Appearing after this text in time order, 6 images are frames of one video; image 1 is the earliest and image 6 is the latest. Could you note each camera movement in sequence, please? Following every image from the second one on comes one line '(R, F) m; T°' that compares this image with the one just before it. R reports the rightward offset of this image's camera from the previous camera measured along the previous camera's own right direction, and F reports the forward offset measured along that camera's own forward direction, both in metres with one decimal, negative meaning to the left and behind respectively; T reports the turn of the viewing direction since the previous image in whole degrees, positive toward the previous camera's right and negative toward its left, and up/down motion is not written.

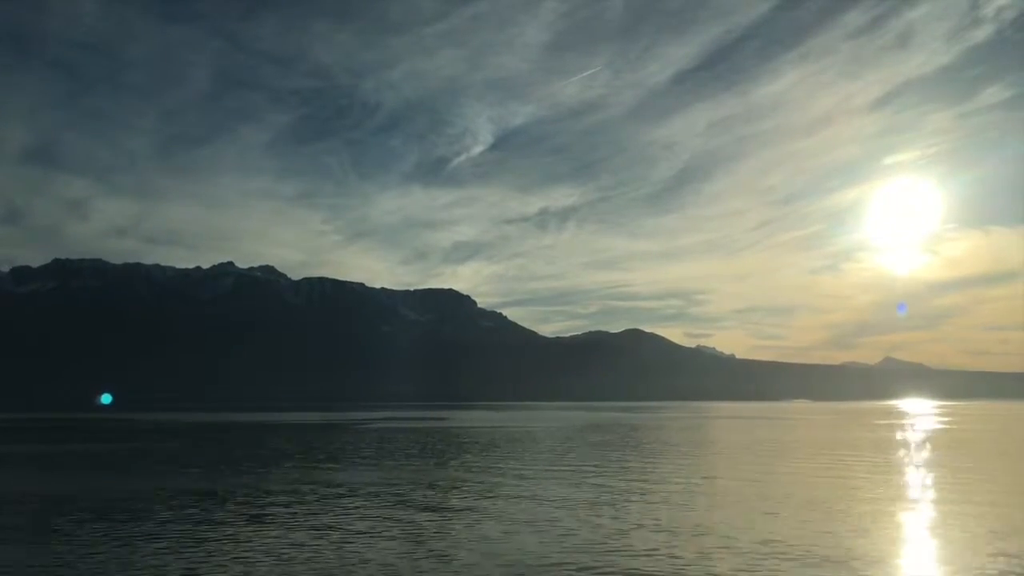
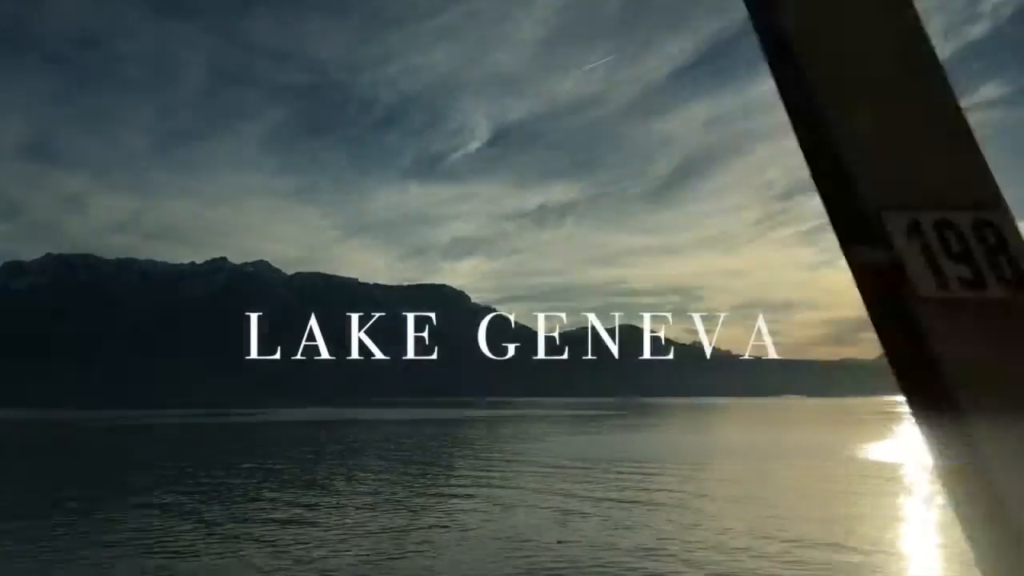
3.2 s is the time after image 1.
(-9.8, -4.3) m; +1°
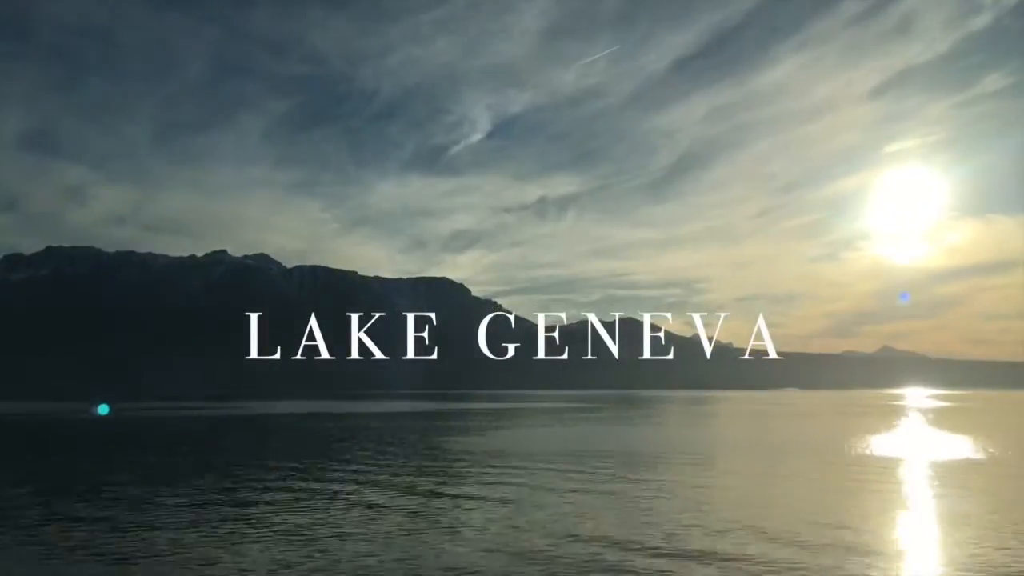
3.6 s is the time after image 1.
(+4.8, +1.1) m; 0°
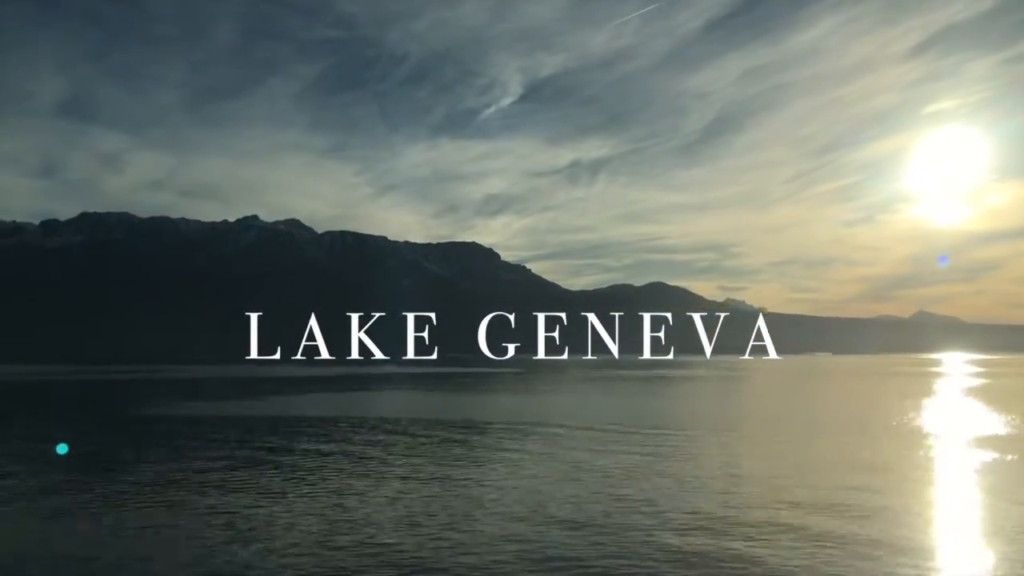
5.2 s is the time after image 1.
(+1.6, +2.8) m; -2°
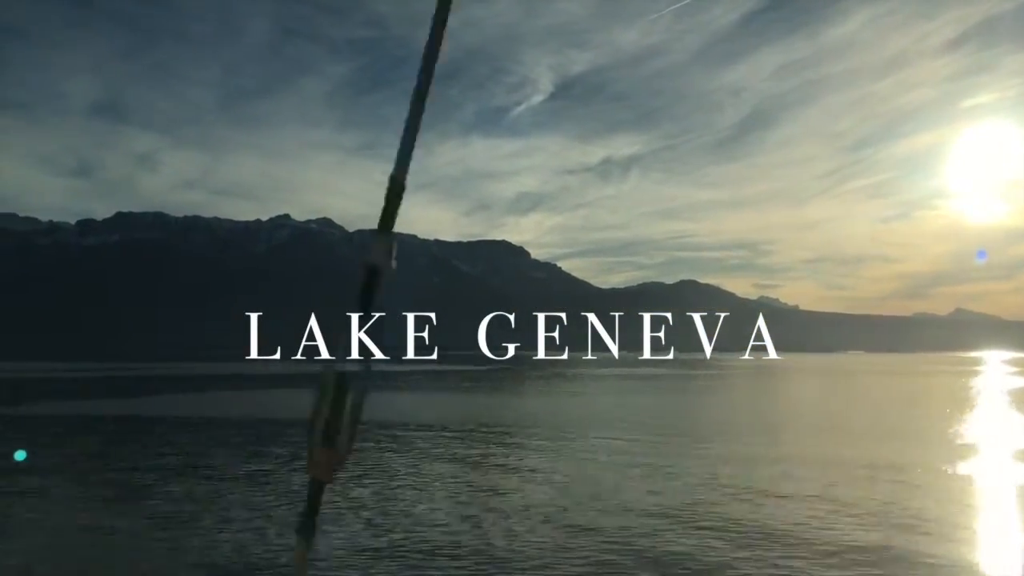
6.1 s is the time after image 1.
(+1.5, +2.8) m; -2°
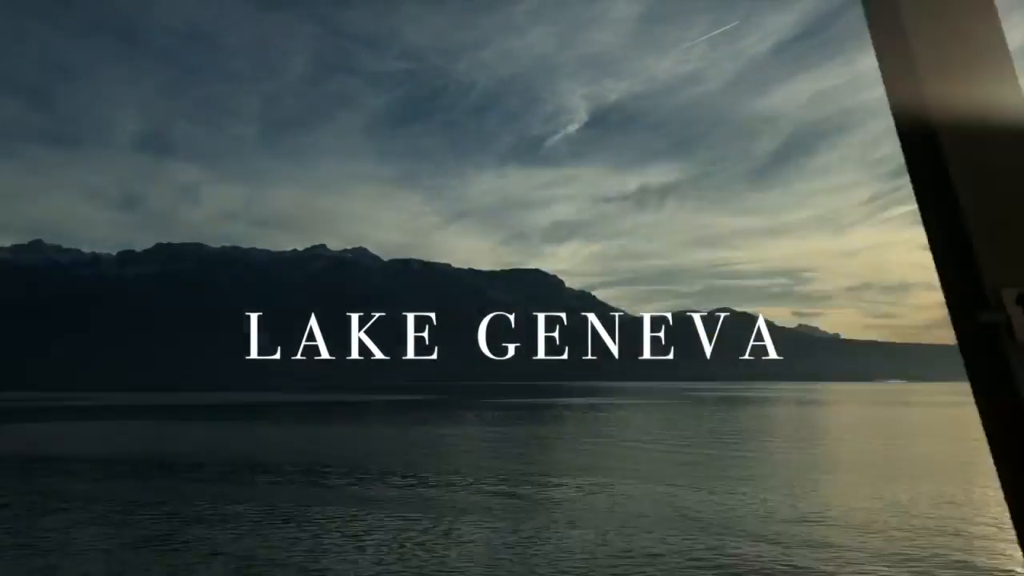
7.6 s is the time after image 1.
(+2.0, +4.4) m; -2°
